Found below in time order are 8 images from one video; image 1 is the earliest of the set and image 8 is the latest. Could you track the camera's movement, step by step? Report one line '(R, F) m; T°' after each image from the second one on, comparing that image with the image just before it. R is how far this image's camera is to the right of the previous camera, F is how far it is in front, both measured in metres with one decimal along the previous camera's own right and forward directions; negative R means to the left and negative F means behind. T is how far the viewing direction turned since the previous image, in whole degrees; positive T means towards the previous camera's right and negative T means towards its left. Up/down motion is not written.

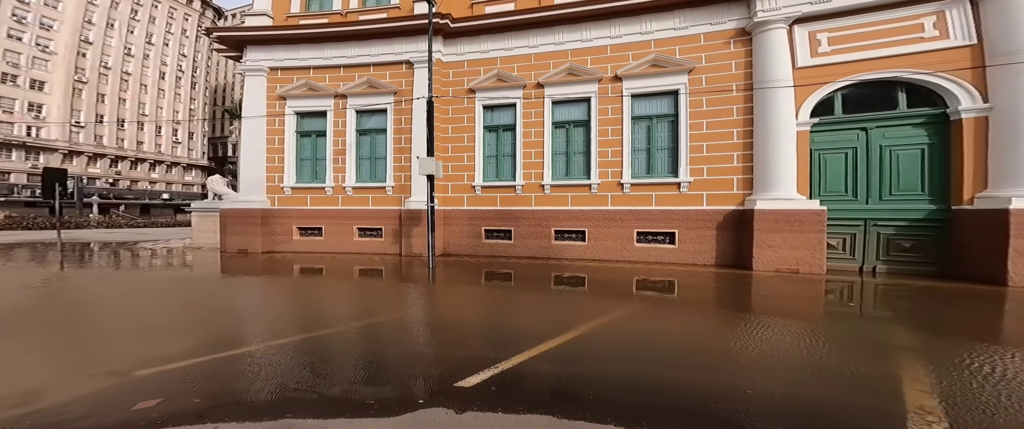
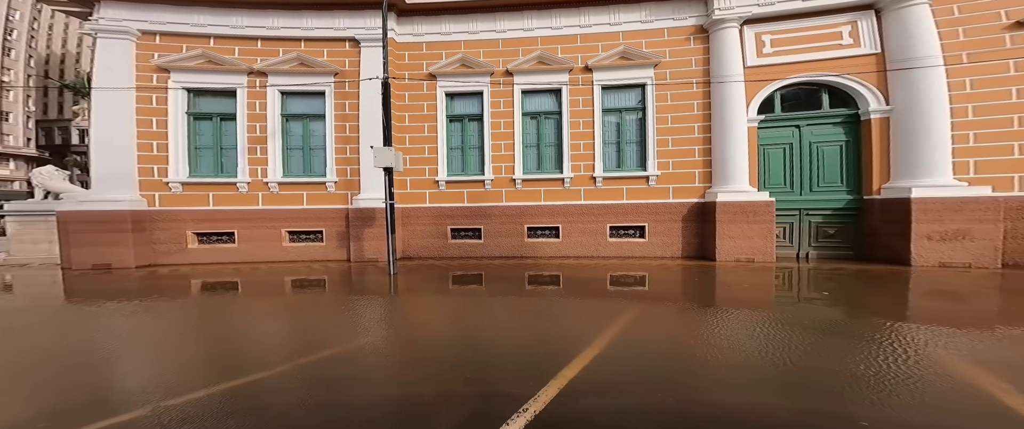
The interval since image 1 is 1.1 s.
(-0.8, +0.4) m; +15°
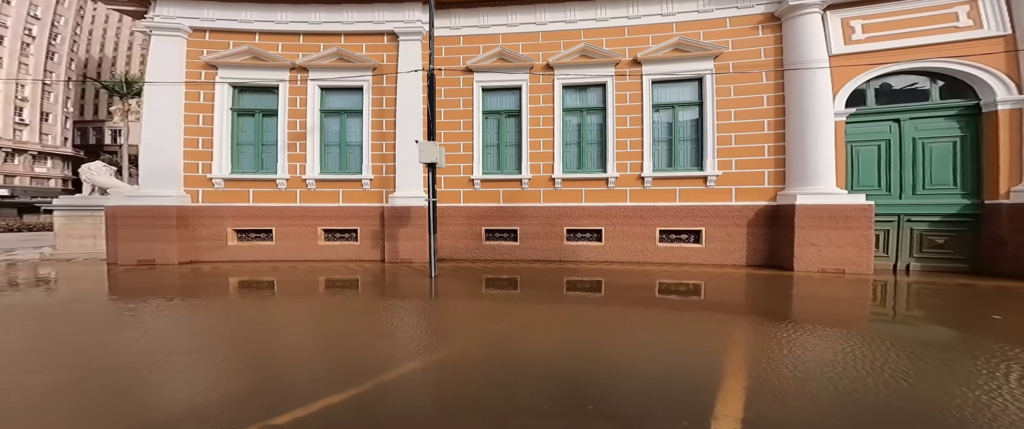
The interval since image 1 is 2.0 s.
(-0.3, +0.3) m; -3°
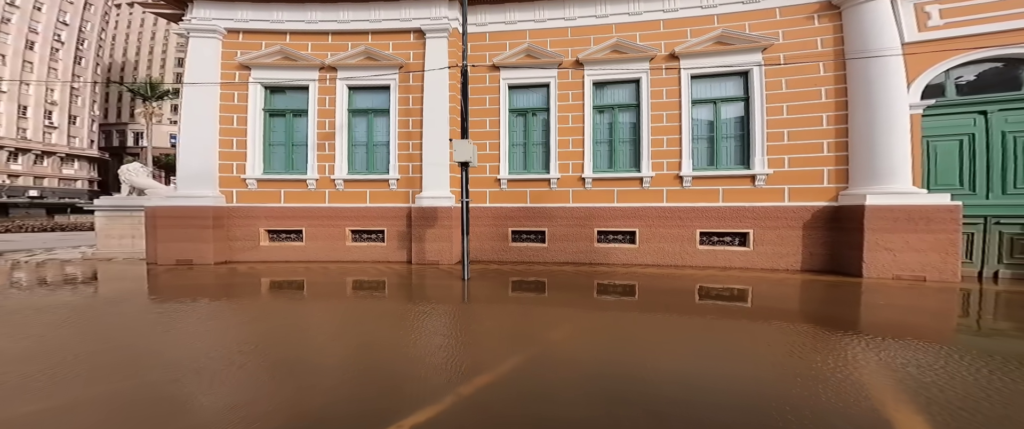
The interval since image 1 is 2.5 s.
(-0.3, +0.2) m; -2°
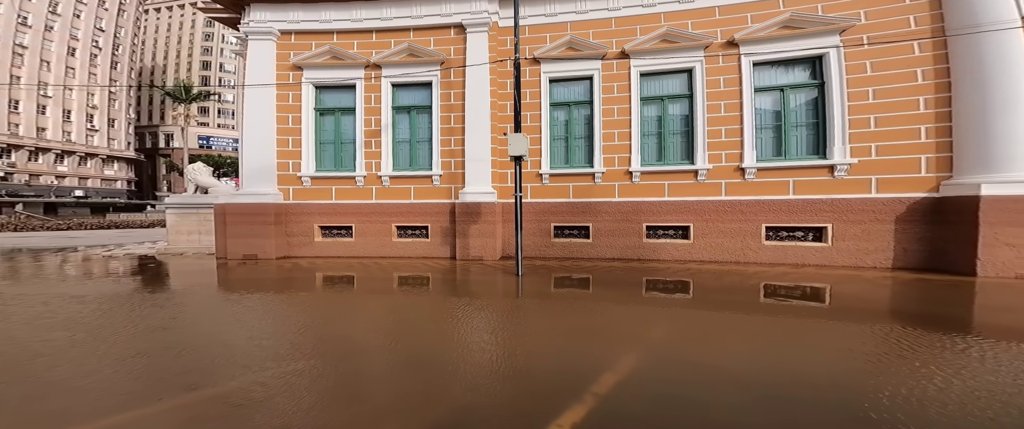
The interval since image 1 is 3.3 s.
(-0.5, +0.1) m; -4°
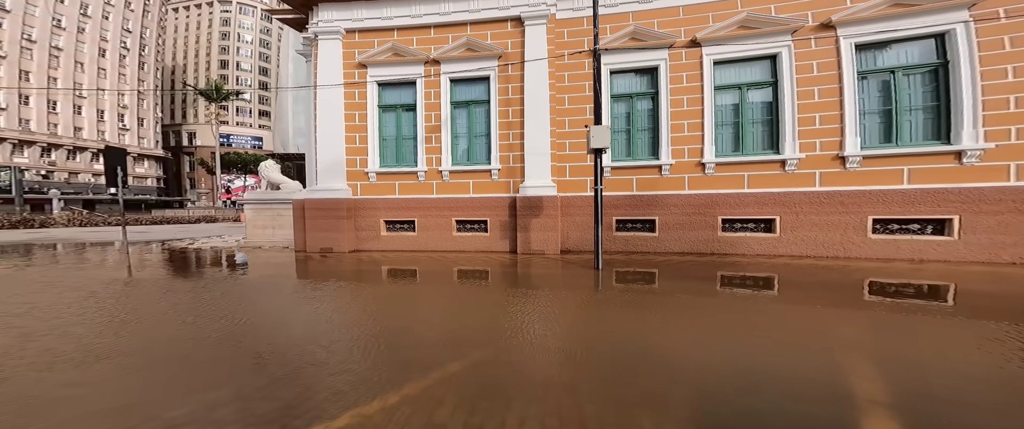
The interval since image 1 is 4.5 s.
(-0.9, 0.0) m; -4°
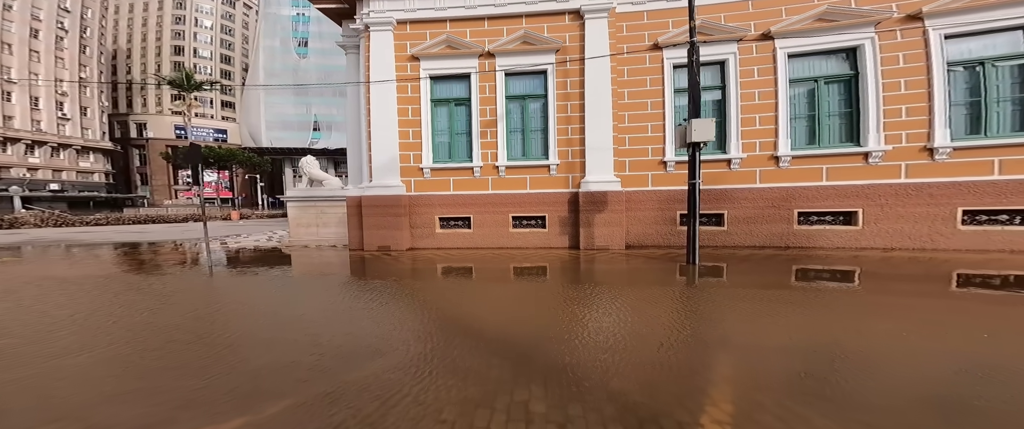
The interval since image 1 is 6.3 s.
(-1.8, +0.2) m; +2°
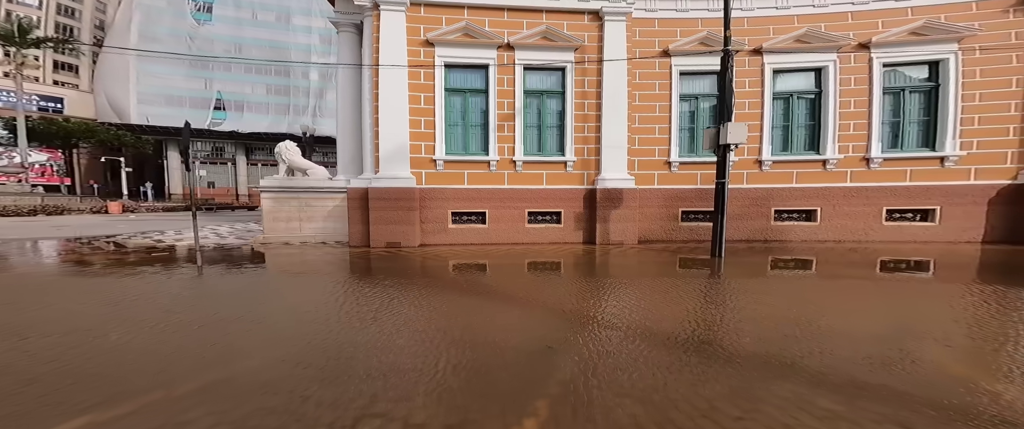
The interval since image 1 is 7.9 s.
(-2.3, +0.3) m; +11°
